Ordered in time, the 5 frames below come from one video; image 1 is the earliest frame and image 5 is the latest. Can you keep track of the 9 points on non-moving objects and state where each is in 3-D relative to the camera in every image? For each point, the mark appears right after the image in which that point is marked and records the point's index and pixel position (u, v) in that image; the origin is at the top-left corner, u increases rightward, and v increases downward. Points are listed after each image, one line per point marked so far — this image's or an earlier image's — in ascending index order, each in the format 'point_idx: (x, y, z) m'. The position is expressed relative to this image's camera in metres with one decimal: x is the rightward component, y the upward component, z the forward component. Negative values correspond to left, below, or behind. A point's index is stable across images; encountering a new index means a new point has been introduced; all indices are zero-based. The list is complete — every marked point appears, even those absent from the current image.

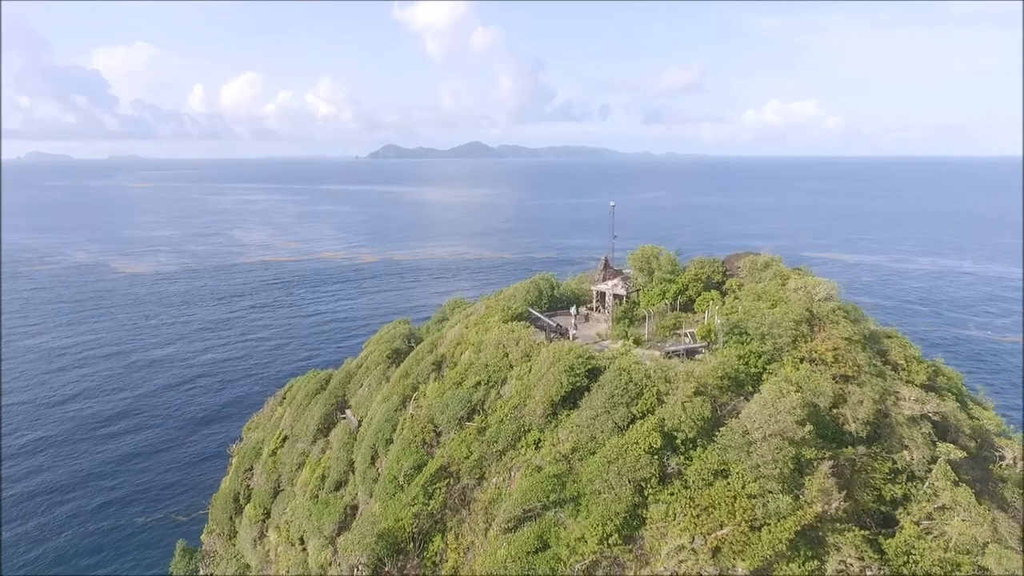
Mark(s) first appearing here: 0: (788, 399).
0: (+6.1, -2.6, +14.5) m
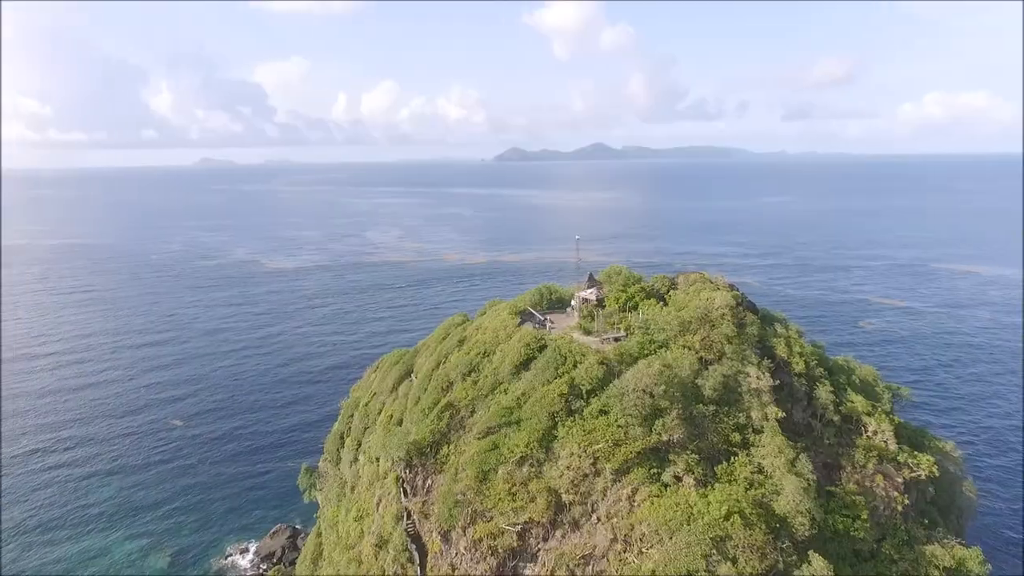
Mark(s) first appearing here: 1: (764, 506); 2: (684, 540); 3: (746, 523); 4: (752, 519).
0: (+5.0, -3.0, +22.3) m
1: (+8.1, -6.9, +19.8) m
2: (+5.1, -7.5, +18.4) m
3: (+7.1, -7.1, +18.9) m
4: (+7.4, -7.1, +19.1) m
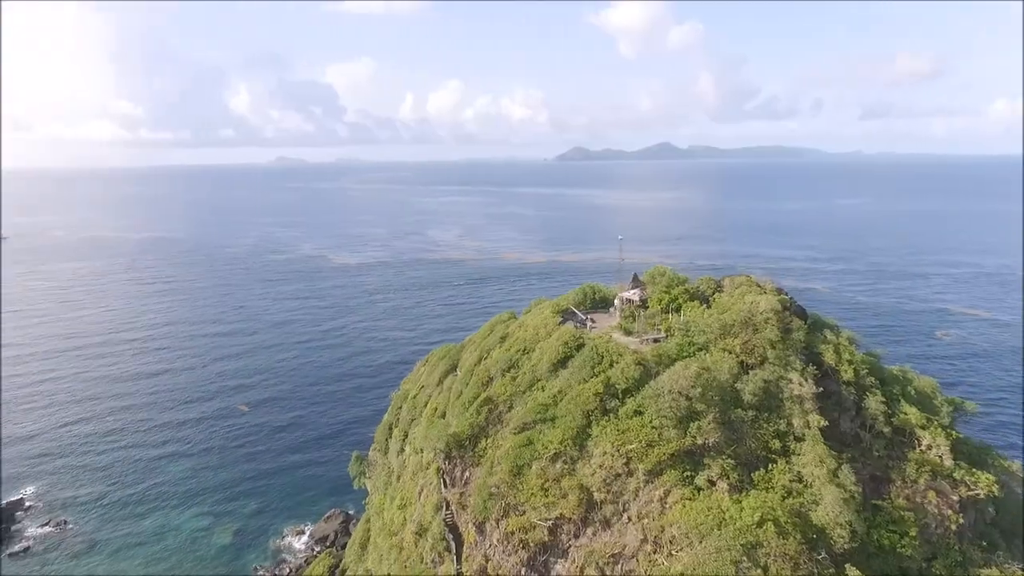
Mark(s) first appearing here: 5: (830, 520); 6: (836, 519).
0: (+6.3, -3.0, +22.1) m
1: (+9.0, -7.1, +19.3) m
2: (+5.9, -7.6, +18.2) m
3: (+8.0, -7.3, +18.5) m
4: (+8.2, -7.2, +18.6) m
5: (+9.7, -7.1, +18.9) m
6: (+9.9, -7.0, +18.9) m
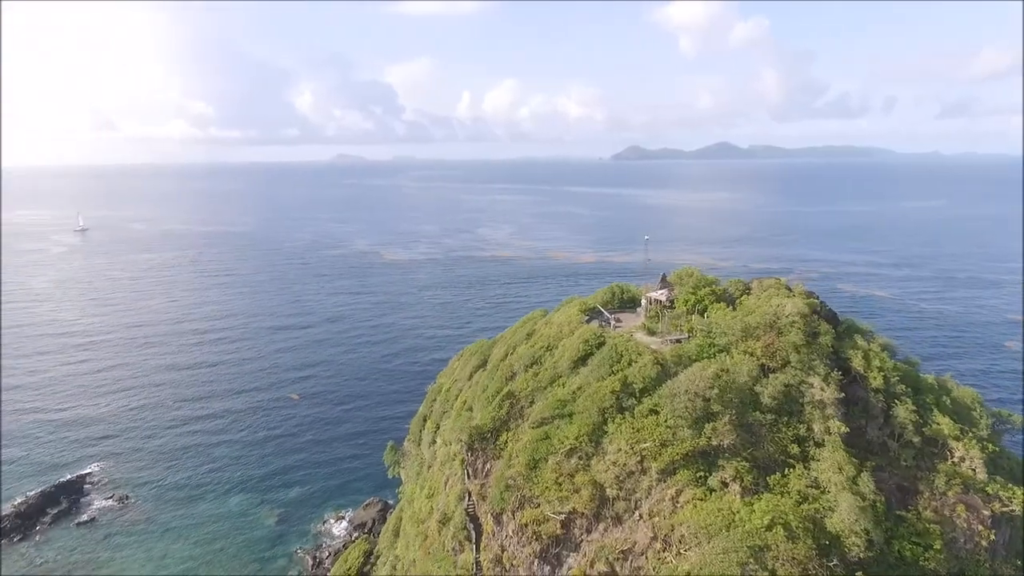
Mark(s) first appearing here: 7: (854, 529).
0: (+7.0, -3.0, +22.1) m
1: (+9.3, -7.2, +19.1) m
2: (+6.2, -7.6, +18.3) m
3: (+8.2, -7.3, +18.3) m
4: (+8.5, -7.3, +18.5) m
5: (+10.0, -7.2, +18.6) m
6: (+10.1, -7.1, +18.6) m
7: (+10.2, -7.2, +18.6) m
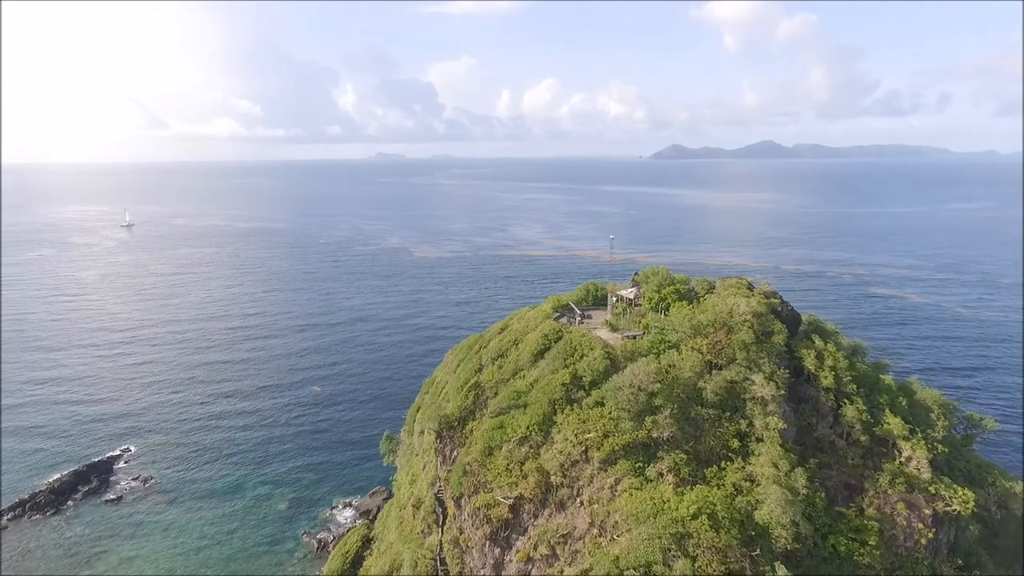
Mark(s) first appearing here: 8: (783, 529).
0: (+5.3, -3.0, +22.8) m
1: (+7.4, -7.1, +19.7) m
2: (+4.2, -7.5, +19.1) m
3: (+6.2, -7.3, +19.0) m
4: (+6.5, -7.2, +19.2) m
5: (+8.0, -7.2, +19.3) m
6: (+8.2, -7.1, +19.2) m
7: (+8.3, -7.2, +19.2) m
8: (+8.3, -7.4, +19.1) m
